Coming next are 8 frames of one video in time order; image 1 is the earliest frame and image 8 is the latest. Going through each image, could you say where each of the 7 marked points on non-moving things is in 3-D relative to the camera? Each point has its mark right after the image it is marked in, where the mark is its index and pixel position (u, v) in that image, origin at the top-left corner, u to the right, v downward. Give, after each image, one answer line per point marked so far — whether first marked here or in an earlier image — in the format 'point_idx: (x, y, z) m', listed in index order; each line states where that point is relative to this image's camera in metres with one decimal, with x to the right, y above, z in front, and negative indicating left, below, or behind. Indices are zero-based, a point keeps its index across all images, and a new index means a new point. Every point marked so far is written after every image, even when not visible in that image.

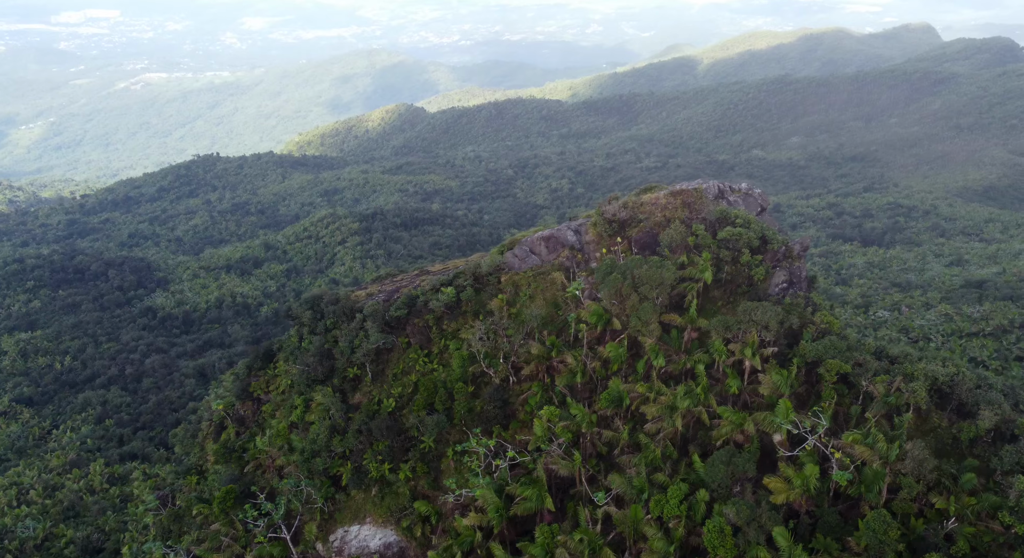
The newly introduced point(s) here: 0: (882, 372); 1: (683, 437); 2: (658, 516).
0: (+10.8, -2.7, +19.6) m
1: (+5.0, -4.6, +19.9) m
2: (+3.9, -6.3, +18.0) m
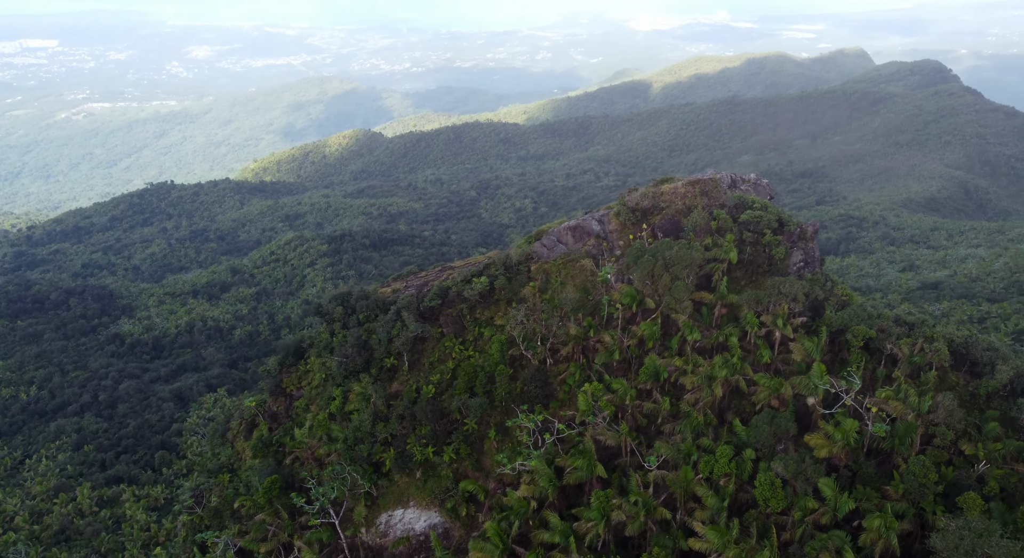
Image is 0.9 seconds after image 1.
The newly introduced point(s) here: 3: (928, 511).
0: (+12.2, -1.8, +21.1) m
1: (+6.5, -3.9, +21.1) m
2: (+5.5, -5.5, +19.1) m
3: (+10.6, -6.0, +17.4) m
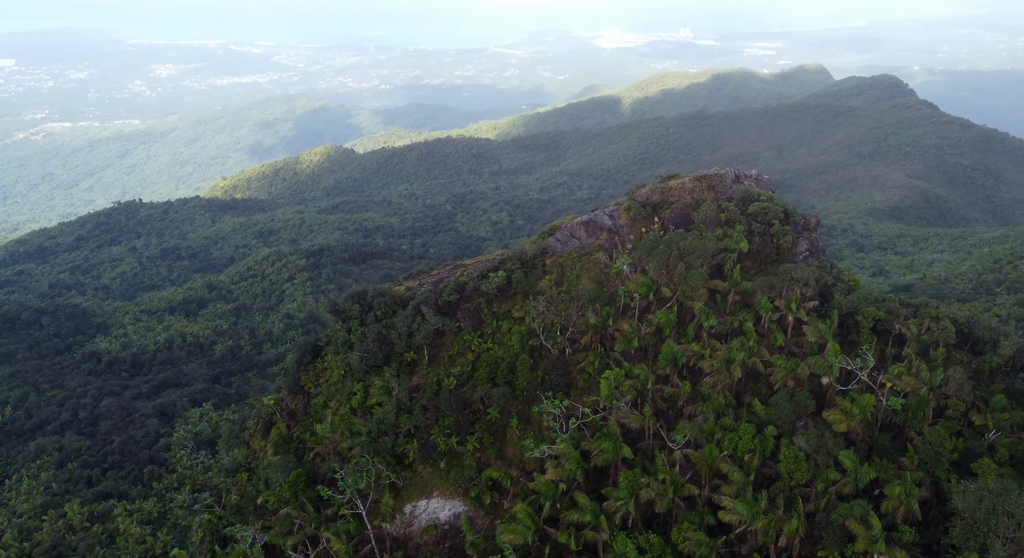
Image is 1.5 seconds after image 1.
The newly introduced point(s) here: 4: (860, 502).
0: (+13.0, -1.3, +22.1) m
1: (+7.3, -3.5, +21.9) m
2: (+6.5, -5.1, +19.8) m
3: (+11.6, -5.4, +18.3) m
4: (+9.3, -6.0, +18.2) m
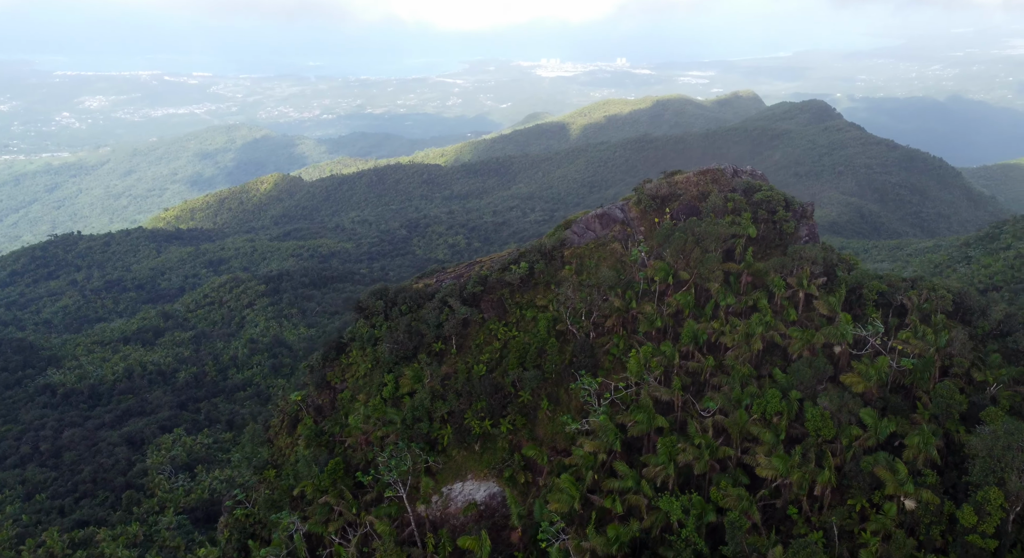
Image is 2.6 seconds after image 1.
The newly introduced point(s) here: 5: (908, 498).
0: (+14.2, -0.4, +24.2) m
1: (+8.6, -2.8, +23.5) m
2: (+7.8, -4.3, +21.4) m
3: (+13.1, -4.5, +20.2) m
4: (+10.8, -5.1, +19.8) m
5: (+10.9, -6.0, +18.6) m
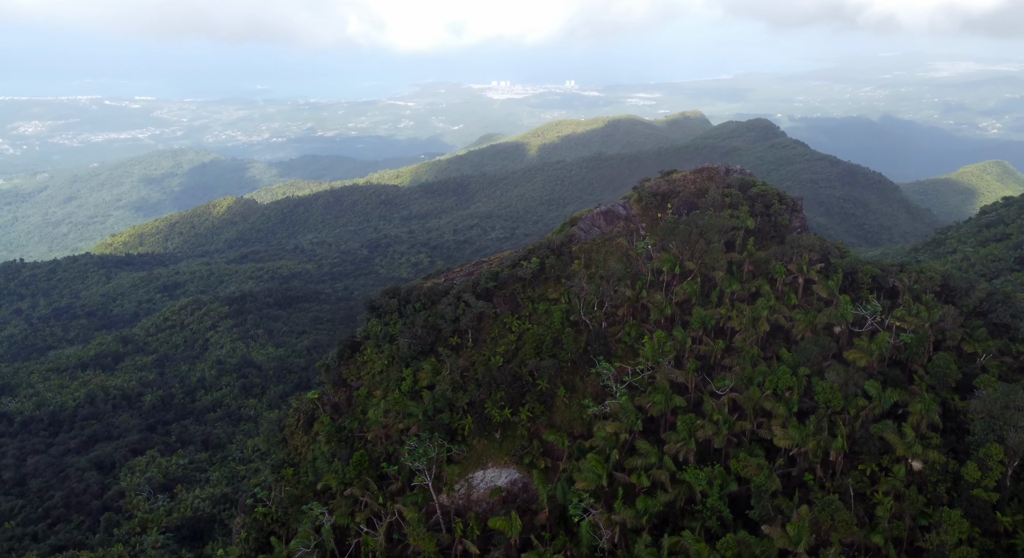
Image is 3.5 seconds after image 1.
0: (+14.8, +0.2, +25.9) m
1: (+9.3, -2.3, +24.9) m
2: (+8.7, -3.8, +22.7) m
3: (+14.1, -3.8, +21.8) m
4: (+11.8, -4.5, +21.3) m
5: (+11.9, -5.3, +20.1) m
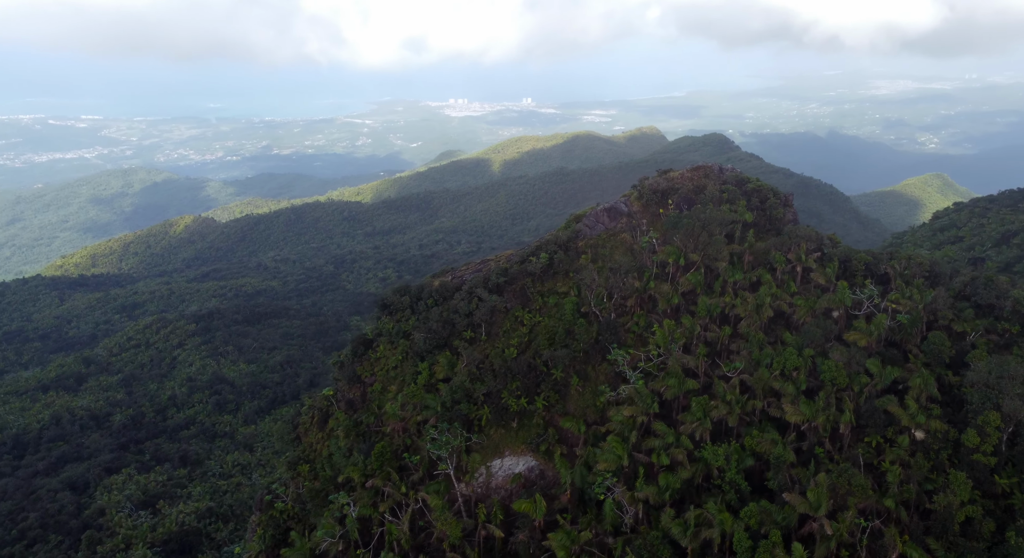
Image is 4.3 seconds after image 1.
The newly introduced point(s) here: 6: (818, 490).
0: (+15.3, +0.7, +27.5) m
1: (+9.9, -1.8, +26.2) m
2: (+9.5, -3.3, +23.9) m
3: (+14.8, -3.2, +23.3) m
4: (+12.6, -3.9, +22.7) m
5: (+12.8, -4.7, +21.4) m
6: (+9.0, -6.2, +19.9) m
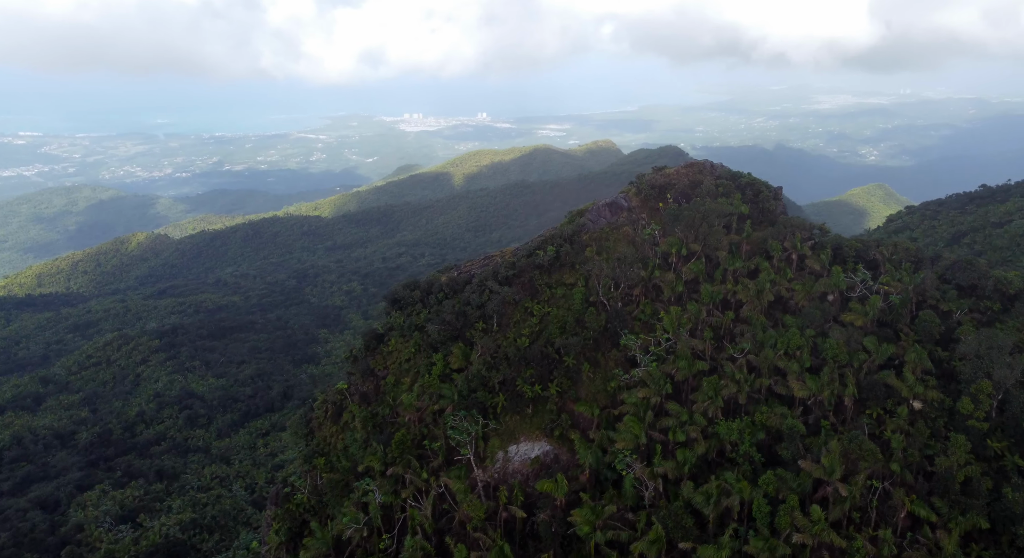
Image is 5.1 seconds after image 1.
0: (+15.8, +1.3, +29.2) m
1: (+10.5, -1.3, +27.7) m
2: (+10.2, -2.7, +25.3) m
3: (+15.6, -2.5, +24.9) m
4: (+13.4, -3.3, +24.2) m
5: (+13.6, -4.1, +23.0) m
6: (+9.9, -5.6, +21.2) m
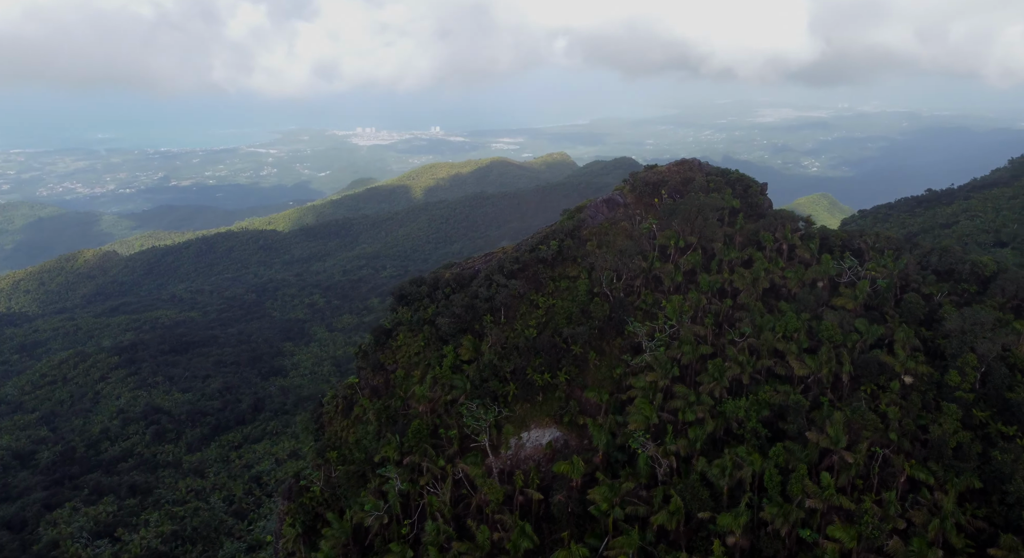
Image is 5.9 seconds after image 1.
0: (+16.0, +1.9, +31.1) m
1: (+10.8, -0.8, +29.2) m
2: (+10.7, -2.2, +26.8) m
3: (+16.1, -1.9, +26.7) m
4: (+14.0, -2.7, +25.9) m
5: (+14.3, -3.5, +24.6) m
6: (+10.7, -5.0, +22.7) m
